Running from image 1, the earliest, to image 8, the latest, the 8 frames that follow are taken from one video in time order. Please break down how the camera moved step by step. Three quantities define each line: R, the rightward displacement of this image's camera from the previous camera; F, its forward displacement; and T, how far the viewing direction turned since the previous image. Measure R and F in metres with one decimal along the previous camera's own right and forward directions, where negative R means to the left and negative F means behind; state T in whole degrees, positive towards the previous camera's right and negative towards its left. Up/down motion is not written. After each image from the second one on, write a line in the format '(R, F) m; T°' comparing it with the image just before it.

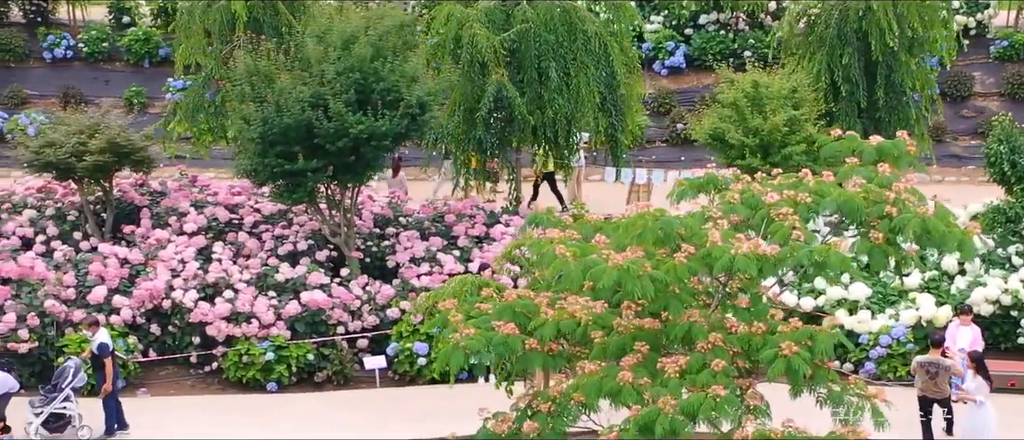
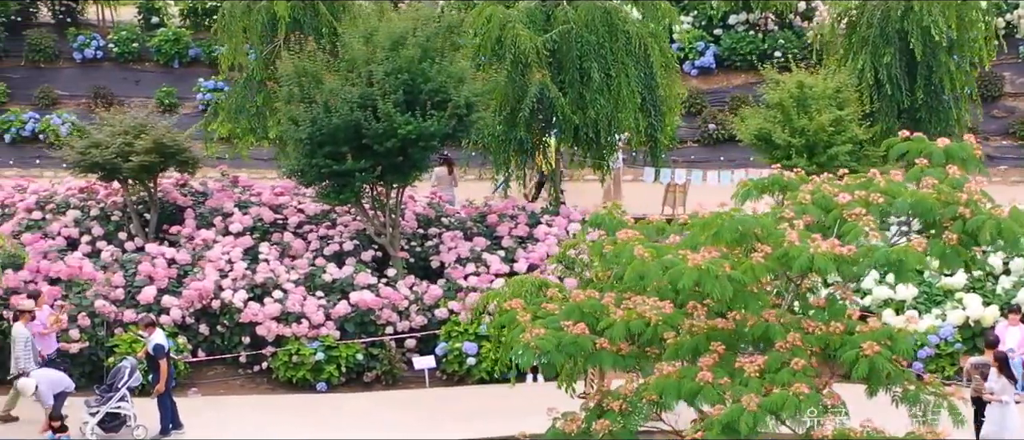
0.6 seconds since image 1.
(-0.4, 0.0) m; 0°
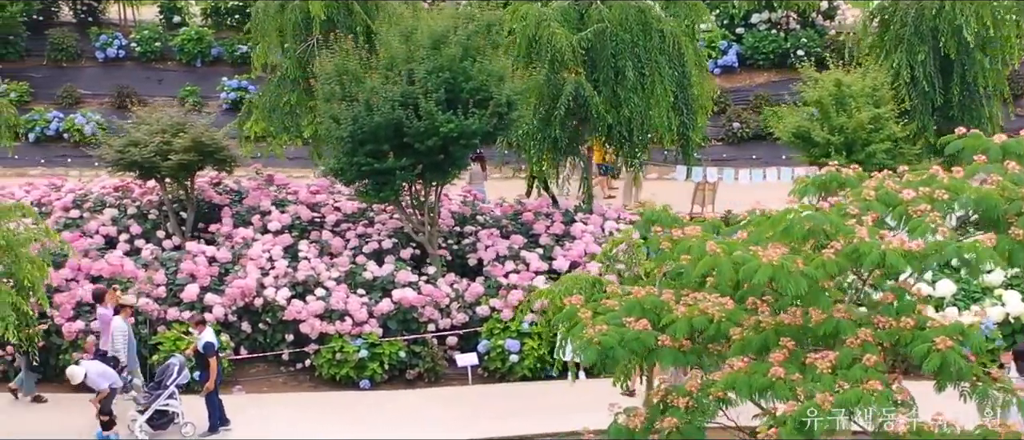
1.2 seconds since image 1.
(-0.4, 0.0) m; +1°
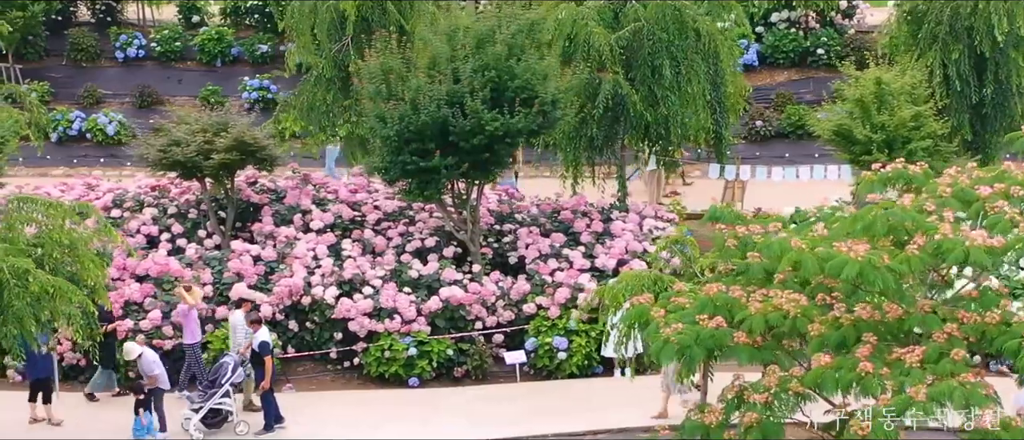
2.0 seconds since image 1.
(-0.5, -0.1) m; +1°
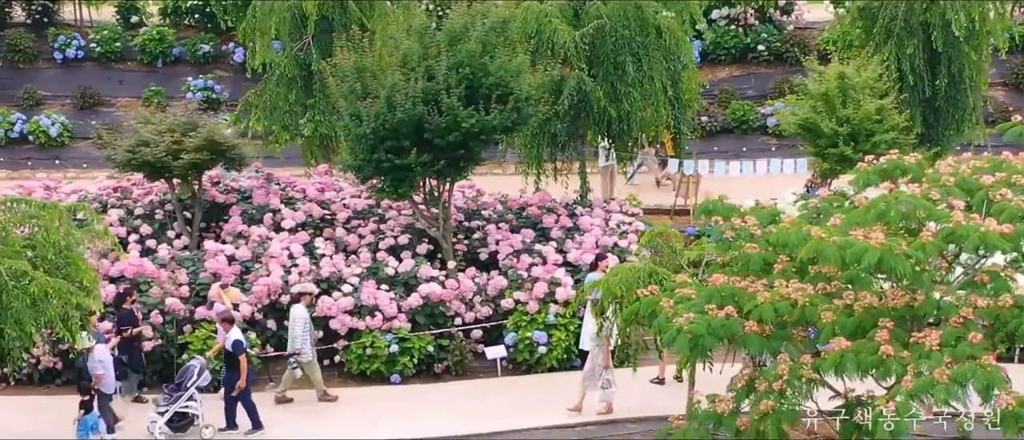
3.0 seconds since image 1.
(-0.7, -0.1) m; +4°
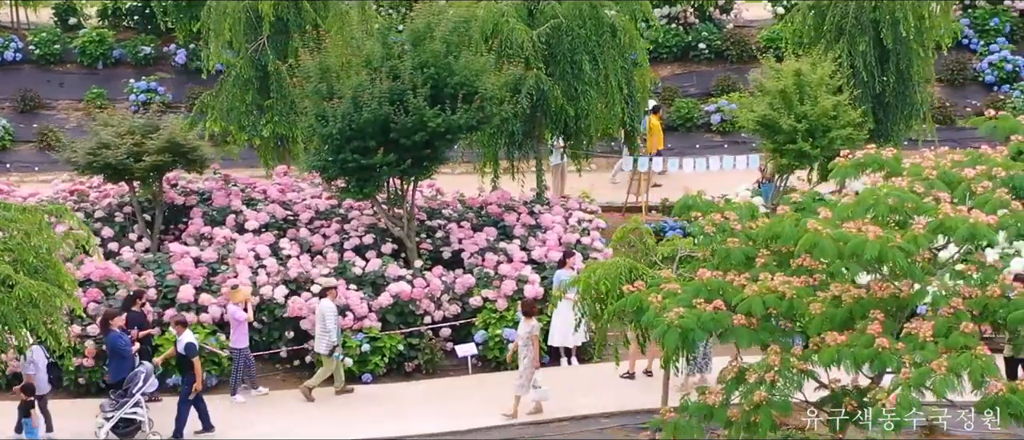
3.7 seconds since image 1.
(-0.5, -0.1) m; +4°
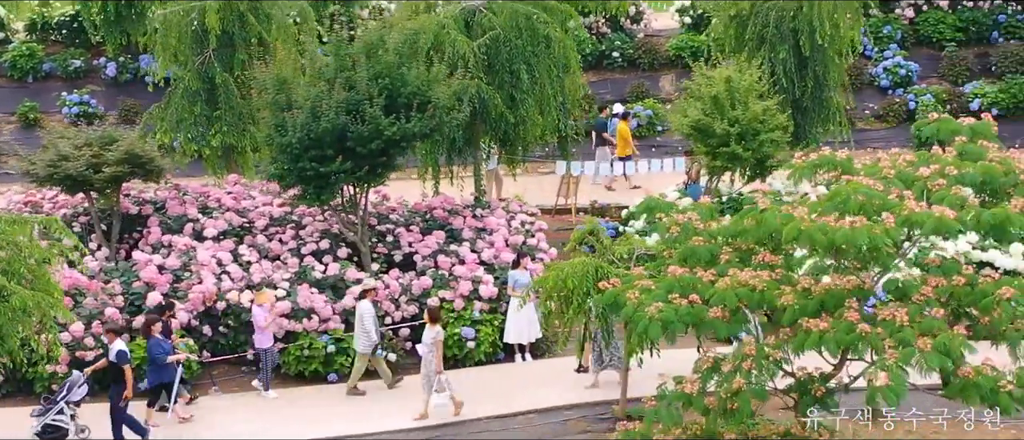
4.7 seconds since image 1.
(-0.7, -0.5) m; +5°
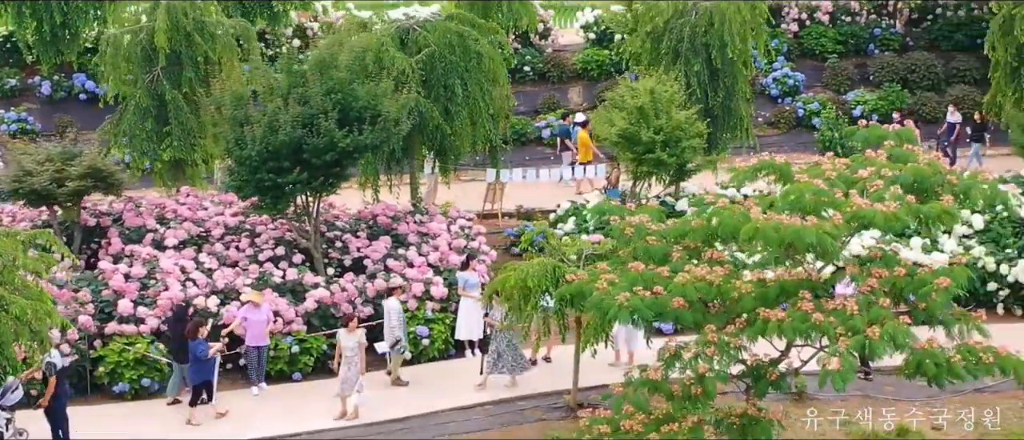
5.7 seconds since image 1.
(-0.8, -0.8) m; +5°
